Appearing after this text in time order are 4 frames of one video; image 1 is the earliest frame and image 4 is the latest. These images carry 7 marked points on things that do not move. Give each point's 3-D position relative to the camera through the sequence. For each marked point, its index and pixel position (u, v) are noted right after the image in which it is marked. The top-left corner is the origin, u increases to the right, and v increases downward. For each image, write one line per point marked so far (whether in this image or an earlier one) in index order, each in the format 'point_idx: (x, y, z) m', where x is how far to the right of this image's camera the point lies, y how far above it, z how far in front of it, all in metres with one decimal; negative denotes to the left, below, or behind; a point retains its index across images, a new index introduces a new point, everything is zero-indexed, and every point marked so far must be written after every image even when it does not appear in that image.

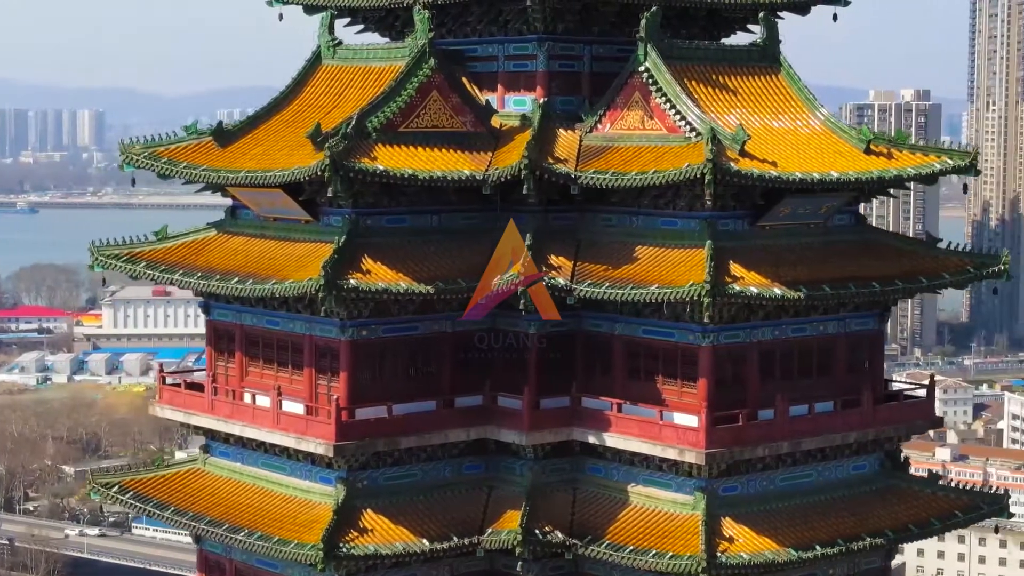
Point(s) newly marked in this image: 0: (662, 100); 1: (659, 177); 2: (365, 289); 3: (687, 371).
0: (+1.6, +2.3, +20.2) m
1: (+1.6, +1.3, +19.2) m
2: (-1.8, 0.0, +19.1) m
3: (+1.9, -1.0, +19.6) m
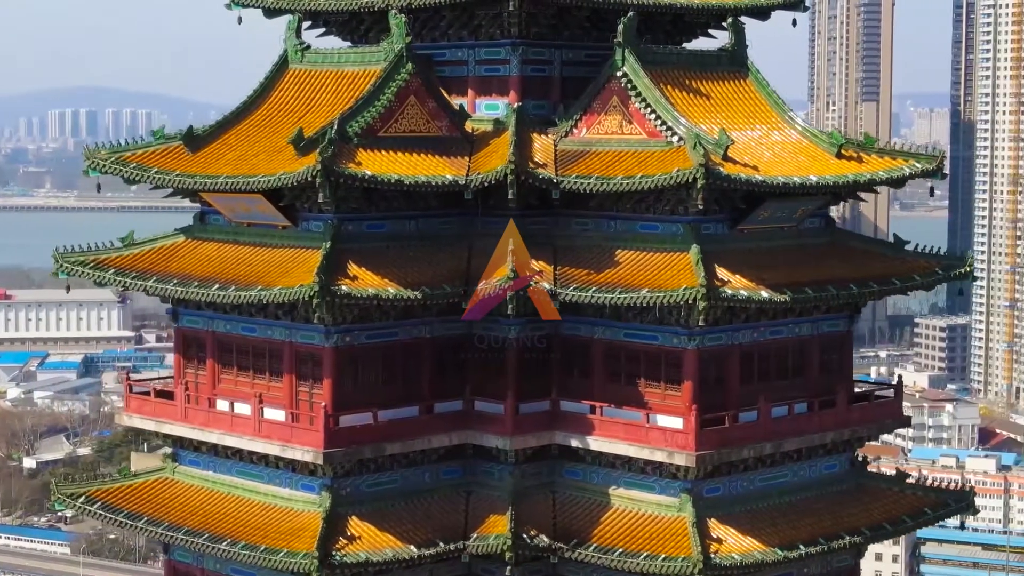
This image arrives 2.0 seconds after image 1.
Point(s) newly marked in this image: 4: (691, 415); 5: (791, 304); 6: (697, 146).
0: (+1.5, +2.2, +20.3) m
1: (+1.5, +1.2, +19.3) m
2: (-1.8, -0.1, +19.0) m
3: (+1.8, -1.0, +19.7) m
4: (+2.0, -1.5, +19.3) m
5: (+3.3, -0.2, +20.0) m
6: (+2.1, +1.7, +19.3) m
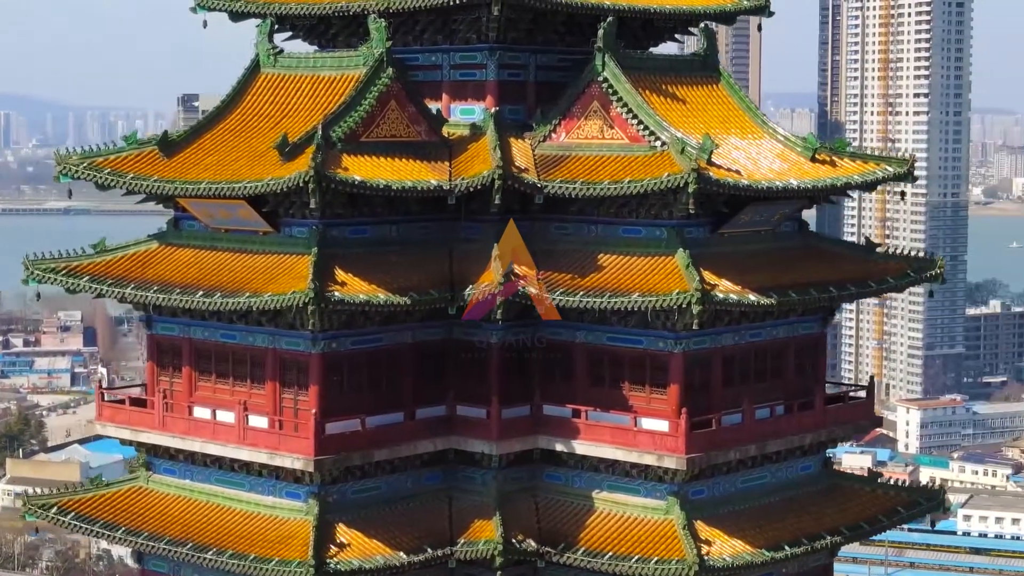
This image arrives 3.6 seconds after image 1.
0: (+1.4, +2.2, +20.4) m
1: (+1.5, +1.2, +19.4) m
2: (-1.8, -0.1, +18.9) m
3: (+1.8, -1.1, +19.8) m
4: (+2.0, -1.5, +19.4) m
5: (+3.2, -0.2, +20.2) m
6: (+2.0, +1.6, +19.5) m
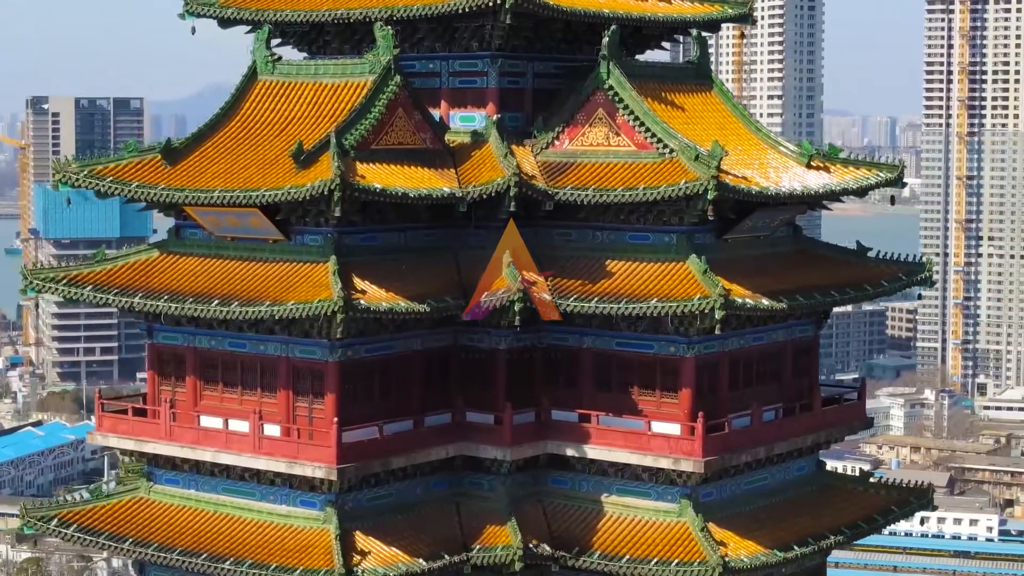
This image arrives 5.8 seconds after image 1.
0: (+1.7, +2.1, +20.6) m
1: (+1.8, +1.1, +19.7) m
2: (-1.4, -0.2, +18.9) m
3: (+2.1, -1.1, +20.1) m
4: (+2.3, -1.6, +19.7) m
5: (+3.5, -0.3, +20.6) m
6: (+2.3, +1.5, +19.8) m
